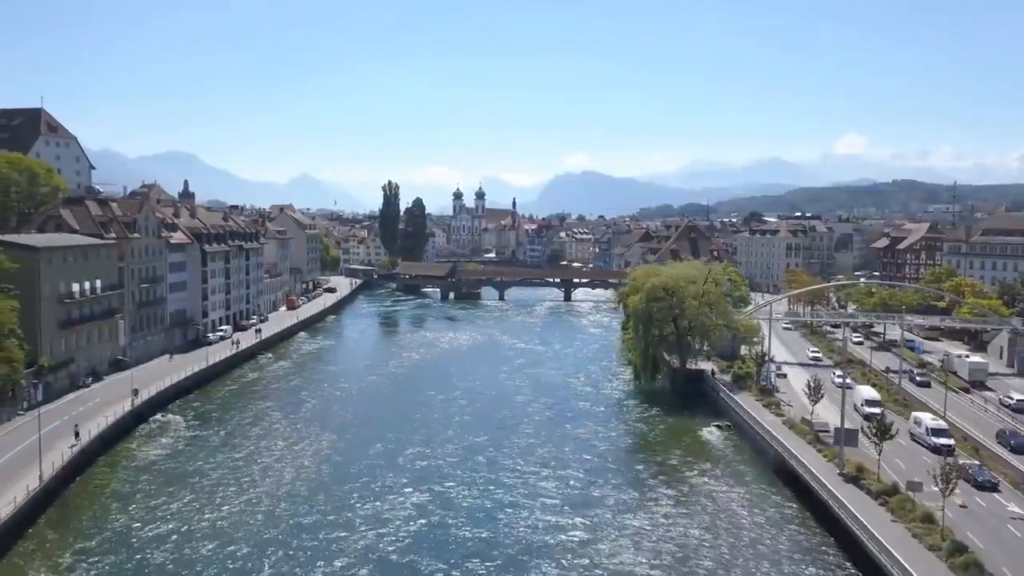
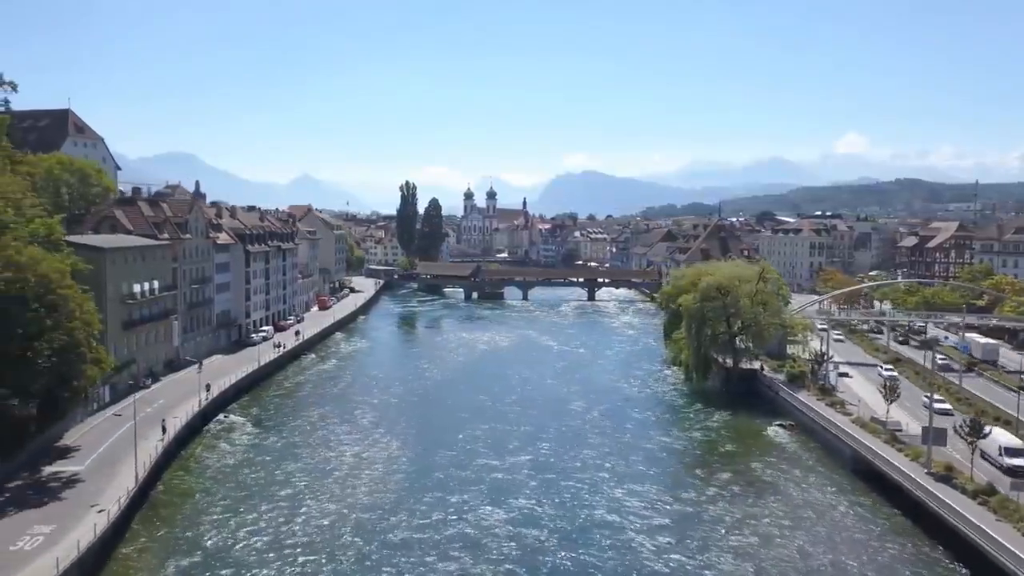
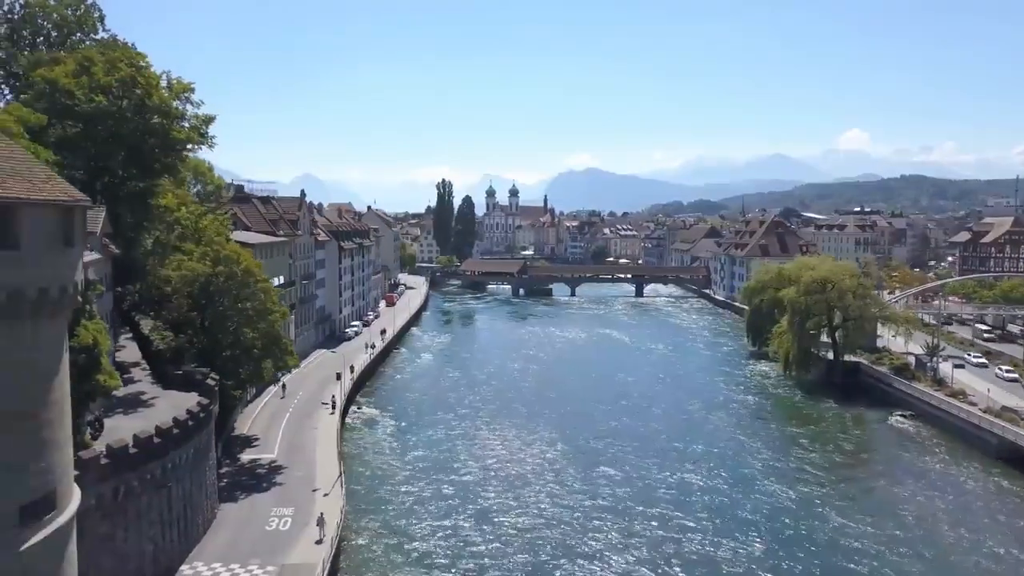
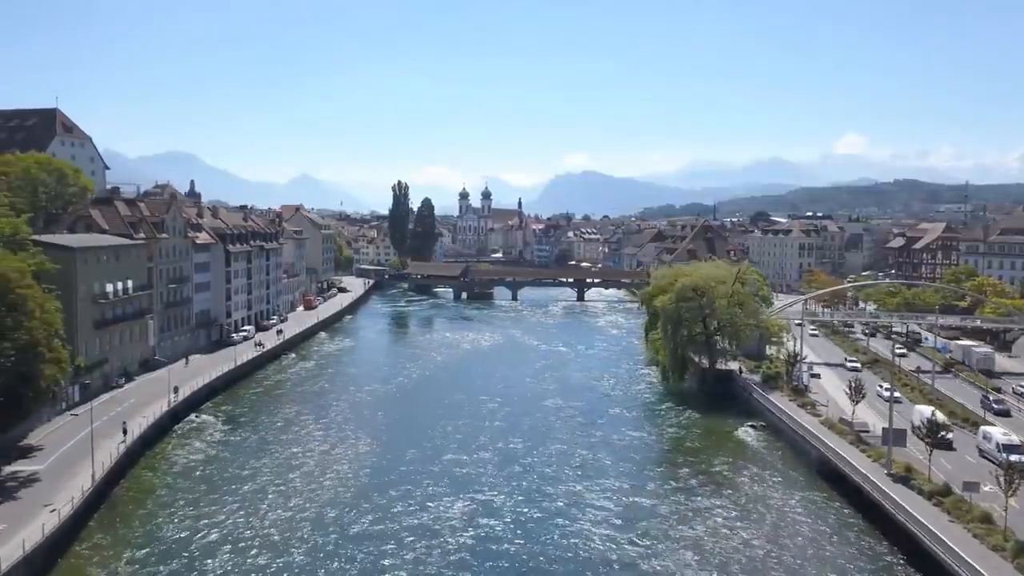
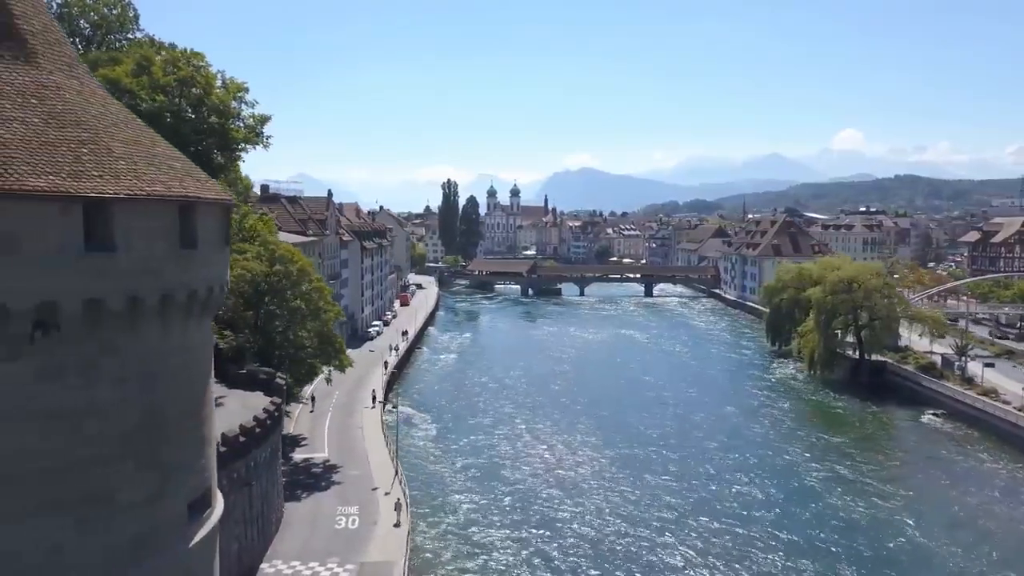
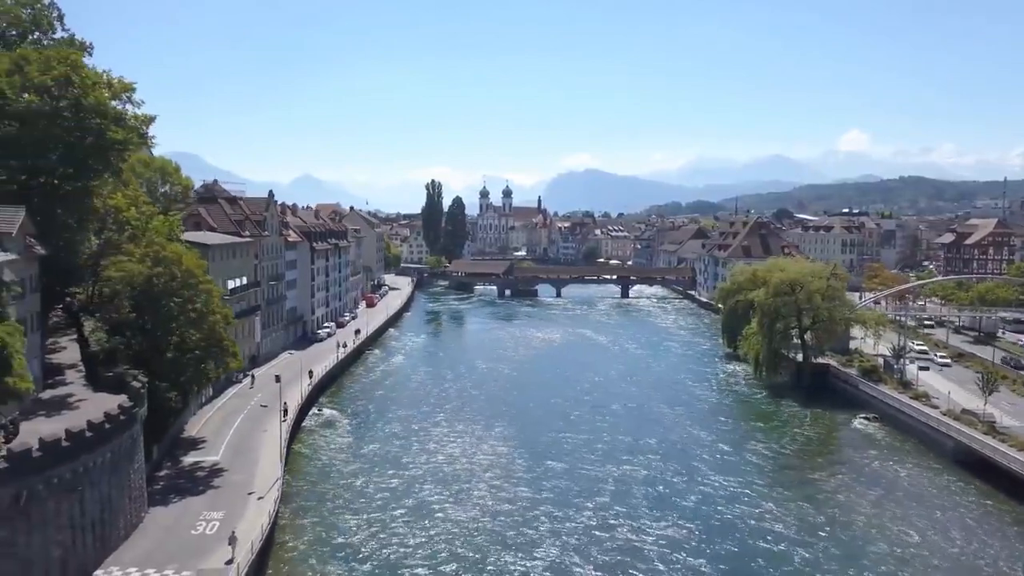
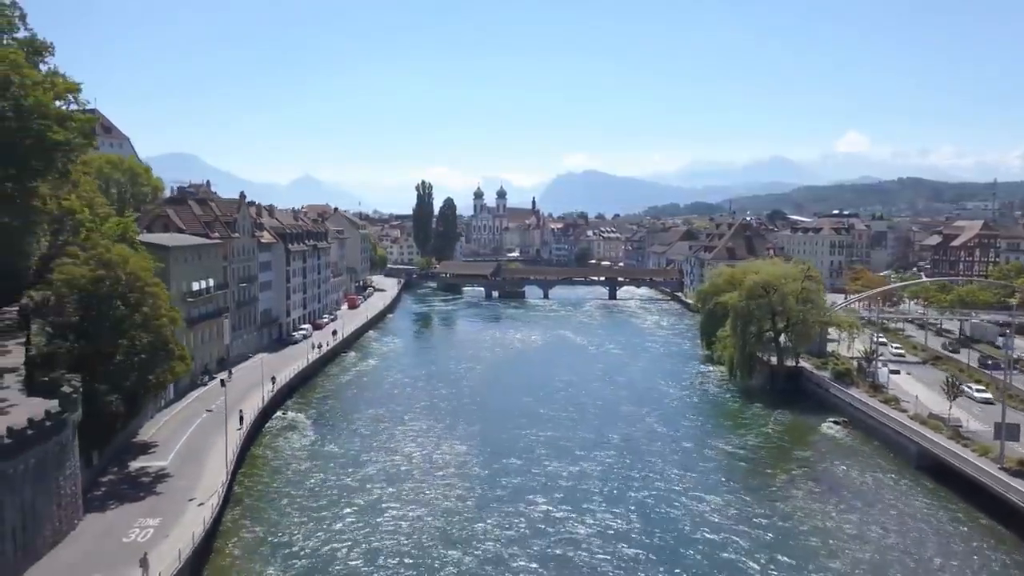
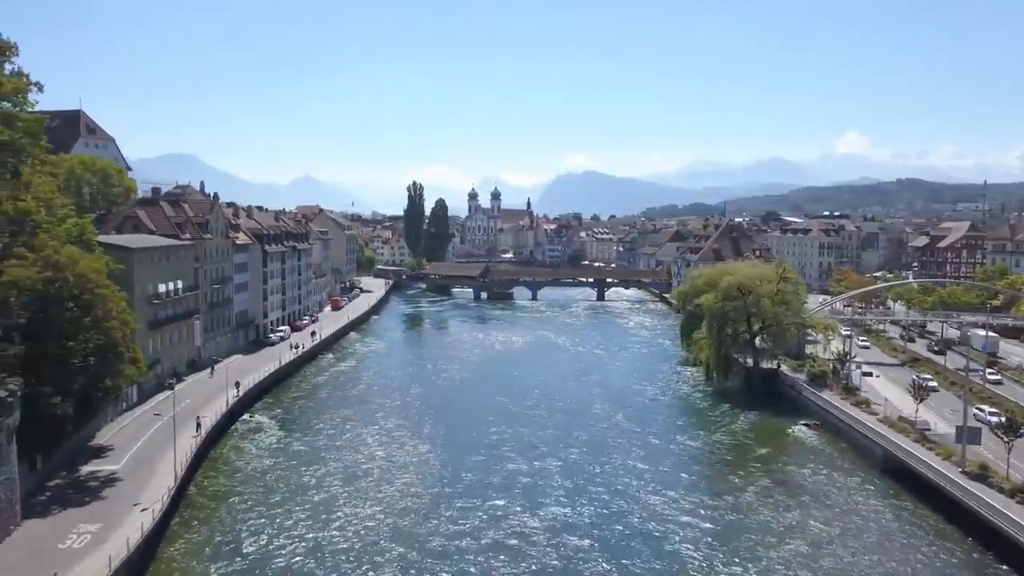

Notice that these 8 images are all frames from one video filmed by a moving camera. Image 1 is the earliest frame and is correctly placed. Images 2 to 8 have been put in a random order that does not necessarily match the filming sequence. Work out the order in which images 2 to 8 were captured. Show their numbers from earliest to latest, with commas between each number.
4, 2, 8, 7, 6, 3, 5
